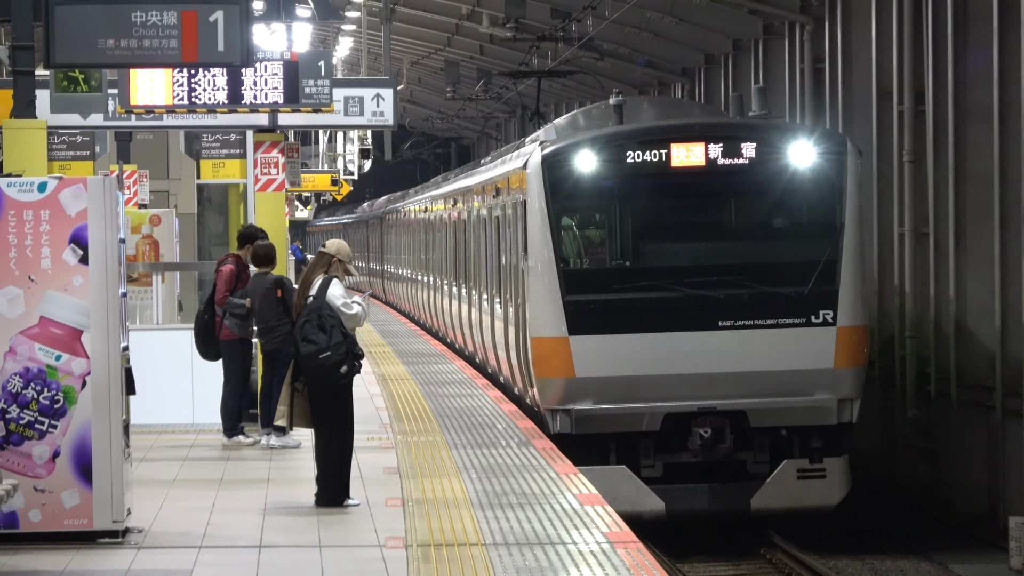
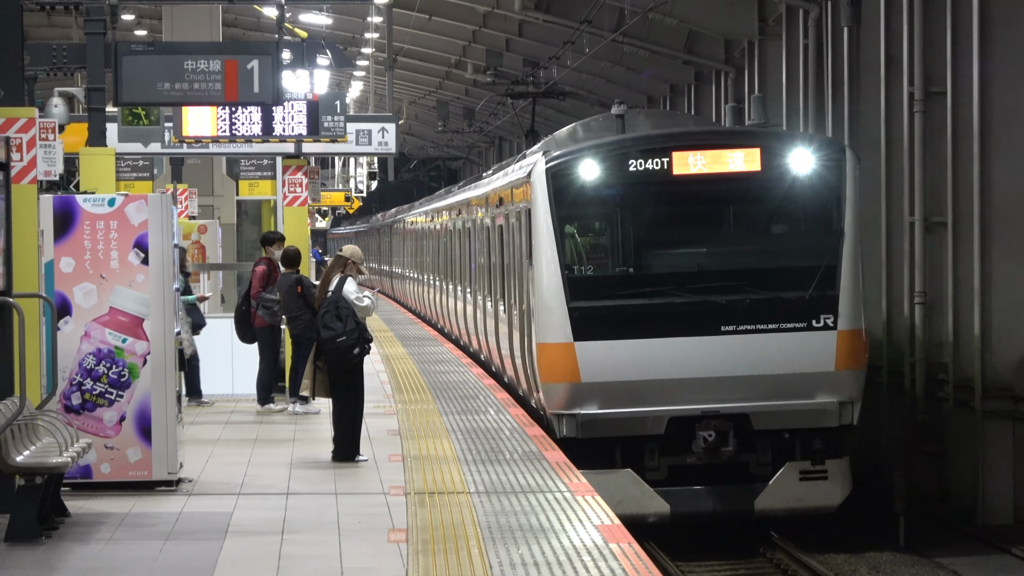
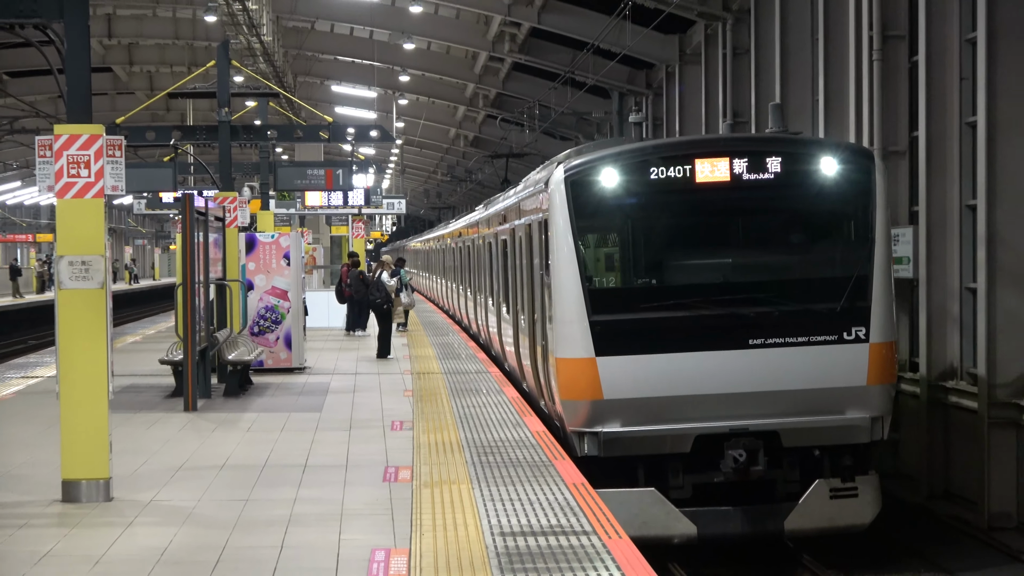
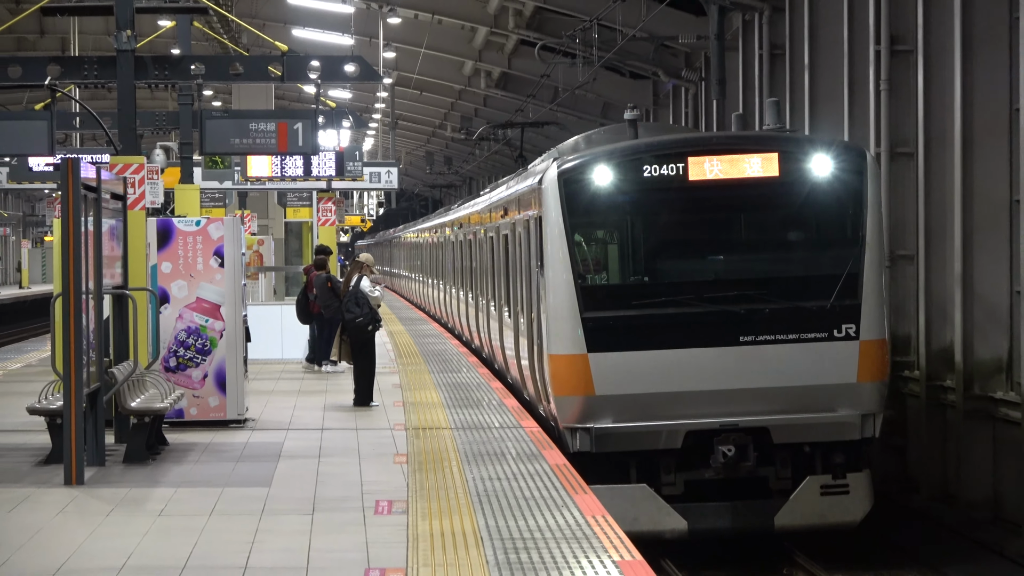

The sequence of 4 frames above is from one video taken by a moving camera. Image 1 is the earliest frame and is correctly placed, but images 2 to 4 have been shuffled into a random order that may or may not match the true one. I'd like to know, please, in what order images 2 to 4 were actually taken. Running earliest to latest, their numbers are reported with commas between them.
2, 4, 3
